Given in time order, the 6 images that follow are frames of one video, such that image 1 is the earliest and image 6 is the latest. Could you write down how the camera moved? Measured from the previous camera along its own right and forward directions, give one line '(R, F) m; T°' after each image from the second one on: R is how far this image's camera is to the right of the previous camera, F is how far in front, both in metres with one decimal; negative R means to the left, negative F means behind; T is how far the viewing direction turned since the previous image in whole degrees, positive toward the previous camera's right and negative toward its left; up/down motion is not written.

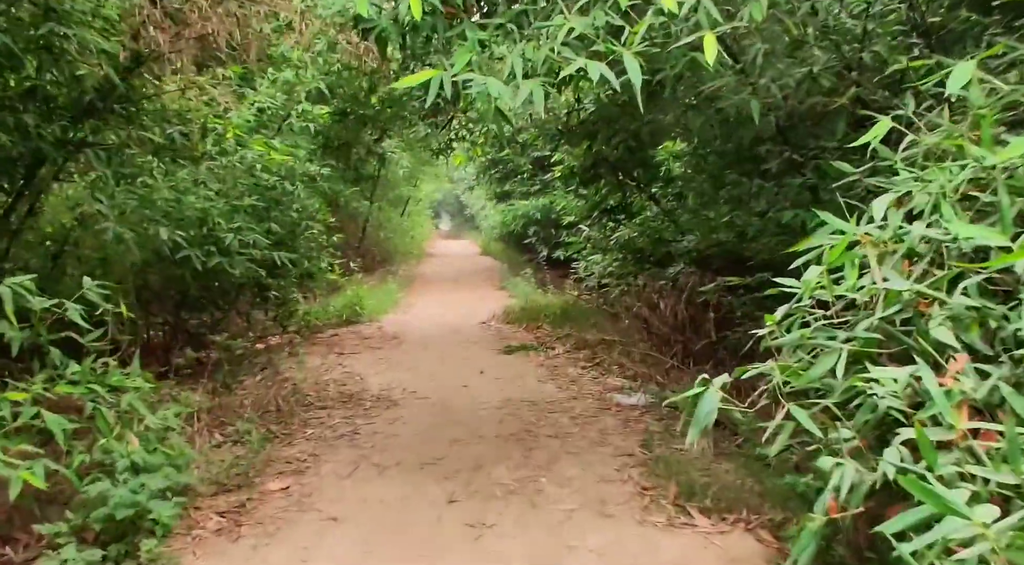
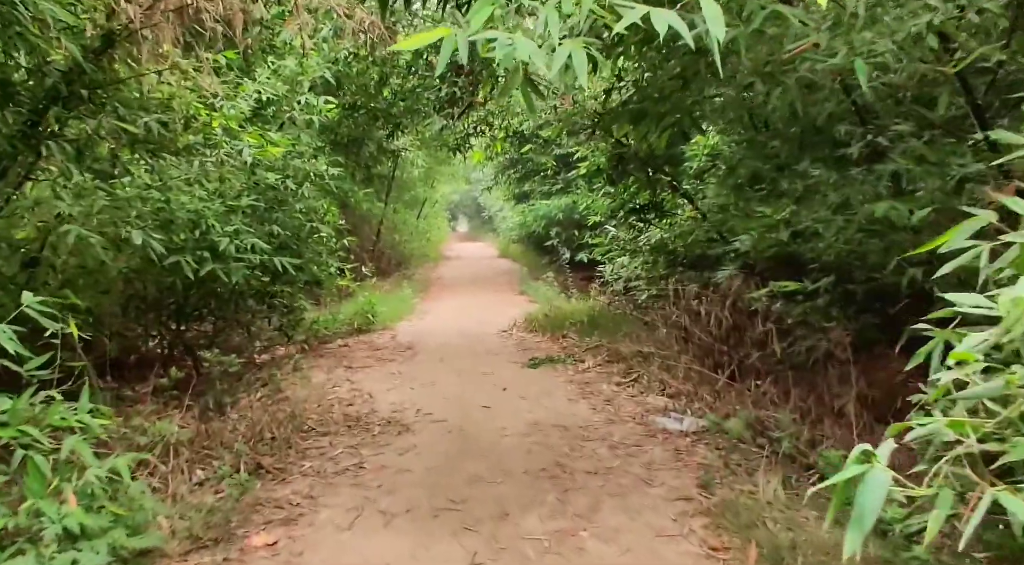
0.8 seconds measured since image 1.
(-0.1, +0.7) m; -1°
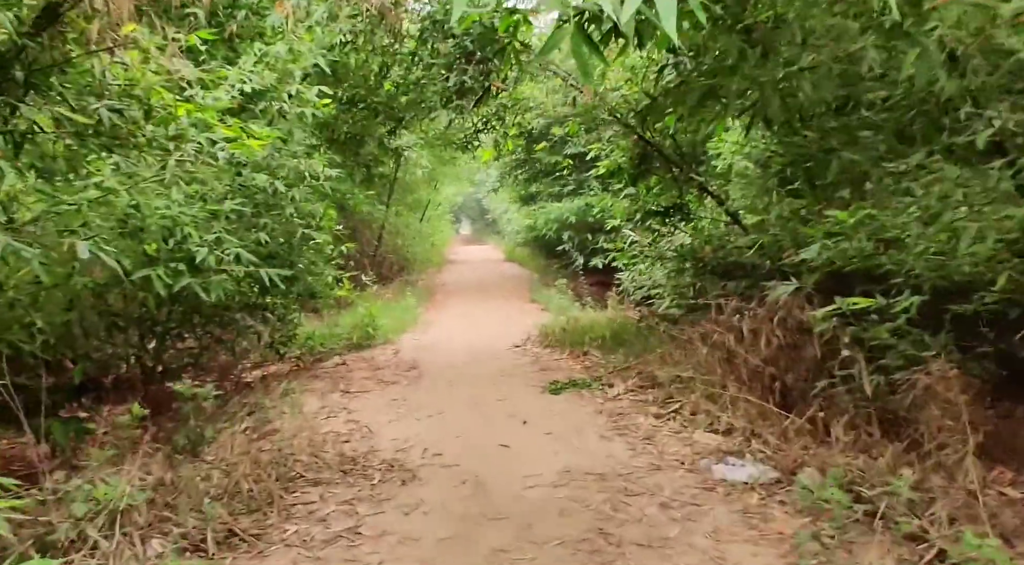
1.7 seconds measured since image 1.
(-0.1, +0.8) m; 0°
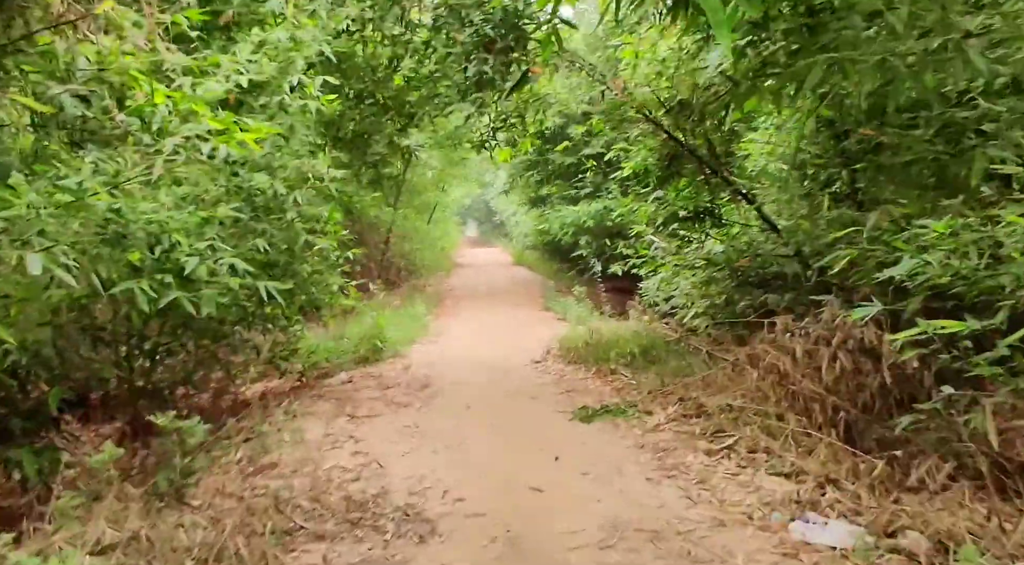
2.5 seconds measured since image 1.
(-0.1, +0.6) m; 0°
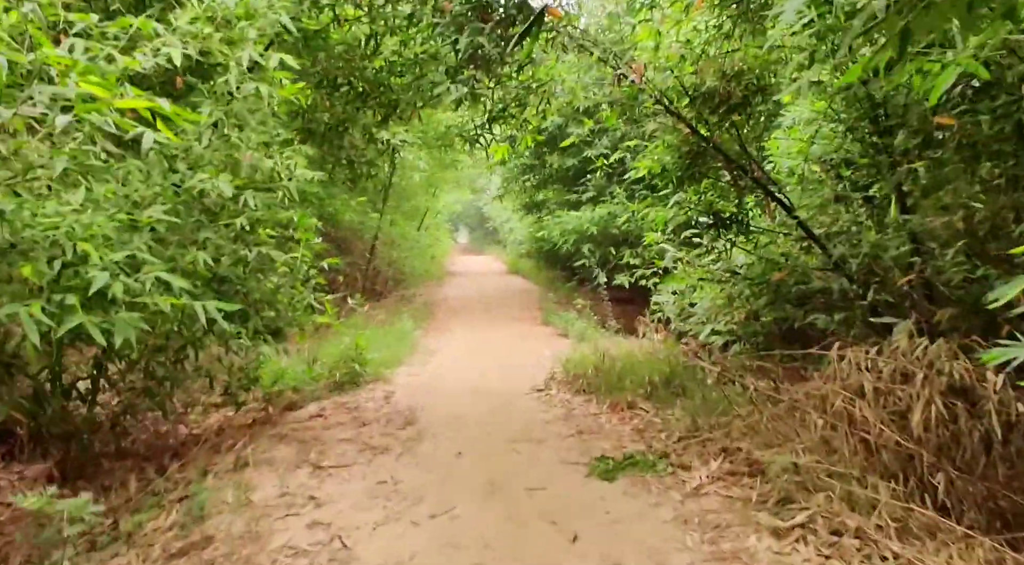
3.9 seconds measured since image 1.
(0.0, +1.0) m; 0°
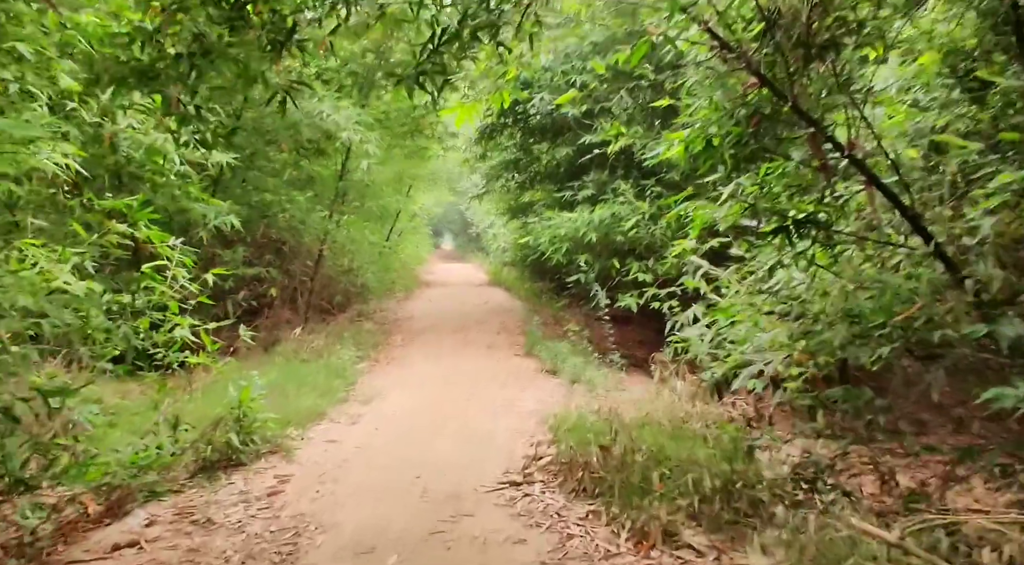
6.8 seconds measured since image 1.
(+0.1, +2.4) m; +1°
